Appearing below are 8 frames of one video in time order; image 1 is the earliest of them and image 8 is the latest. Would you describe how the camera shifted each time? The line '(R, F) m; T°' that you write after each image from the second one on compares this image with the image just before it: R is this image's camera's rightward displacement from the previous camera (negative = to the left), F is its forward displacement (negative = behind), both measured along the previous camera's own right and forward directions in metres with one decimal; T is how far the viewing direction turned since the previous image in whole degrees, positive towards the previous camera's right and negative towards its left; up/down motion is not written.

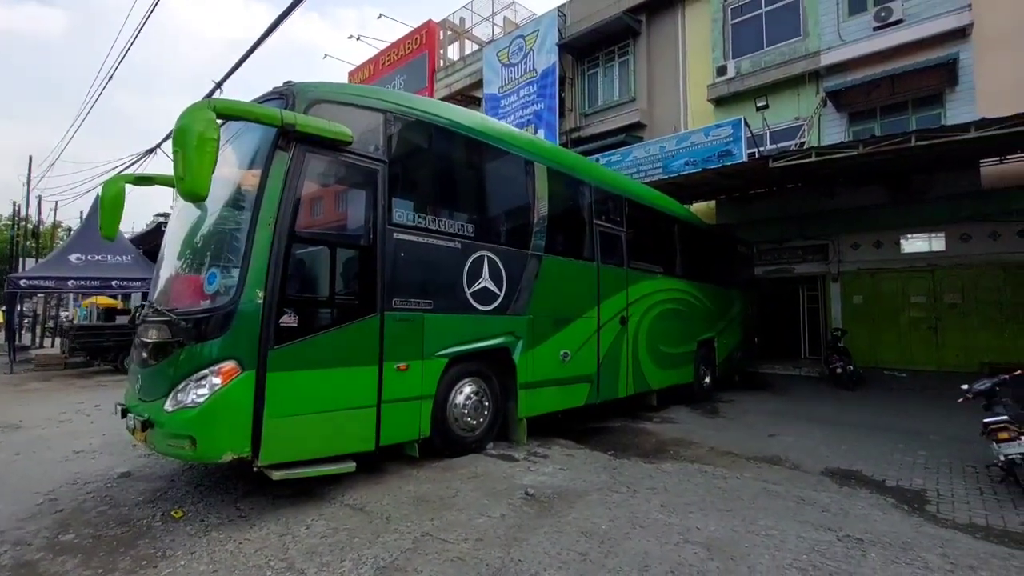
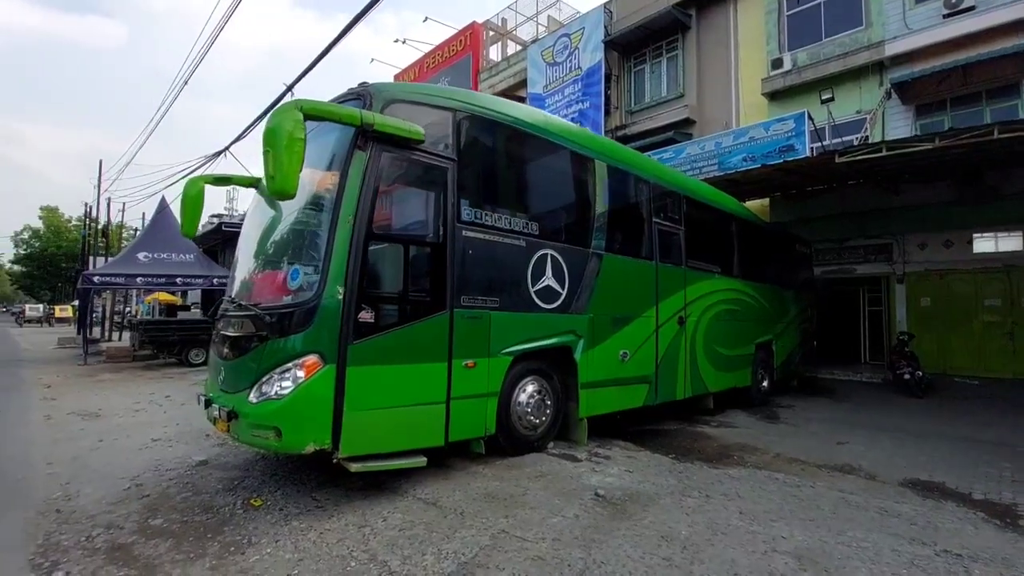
(-0.3, 0.0) m; -4°
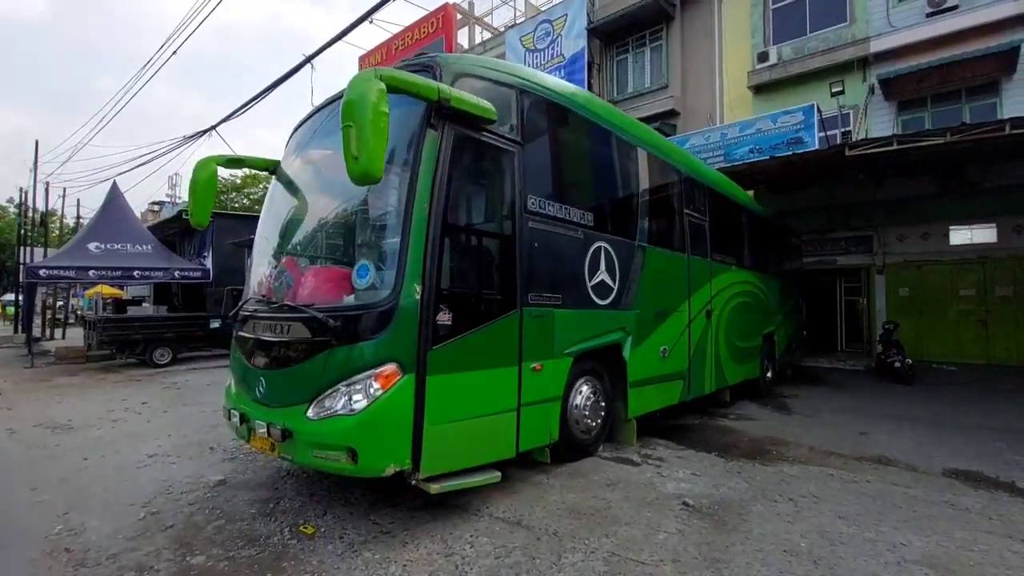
(-1.0, +0.4) m; +5°
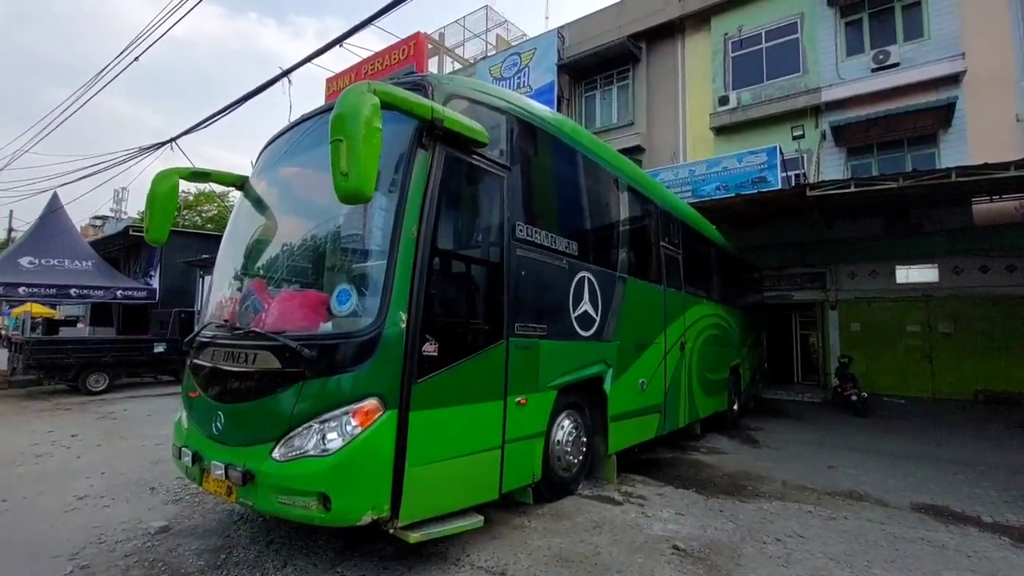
(-0.2, +0.2) m; +5°
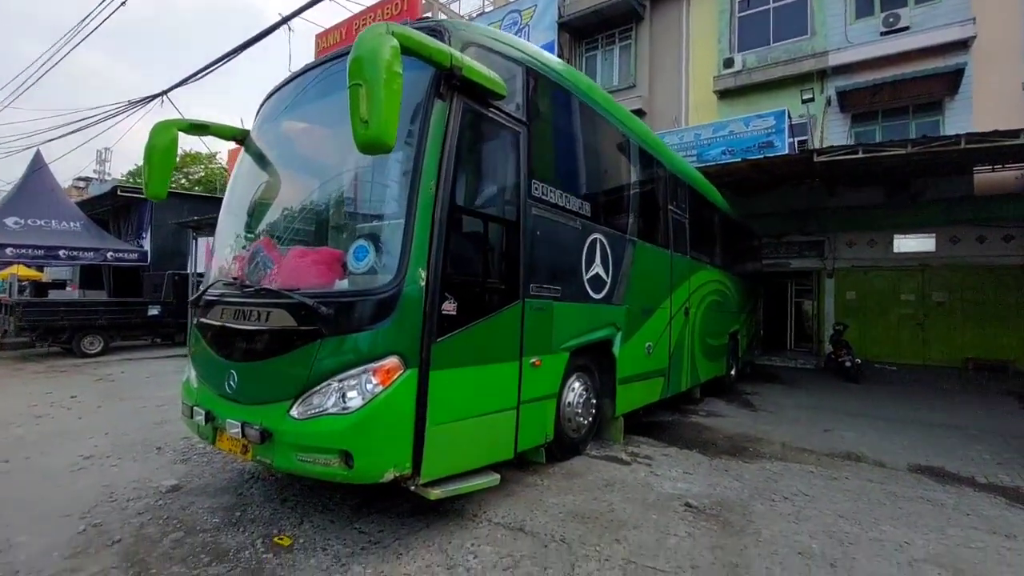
(-0.2, +0.1) m; +1°
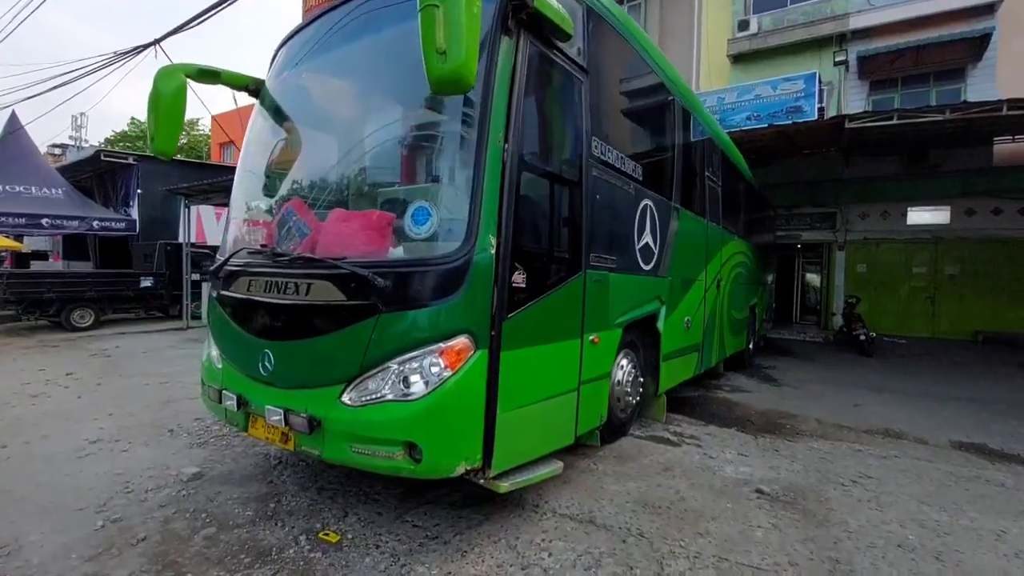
(-0.5, +0.4) m; +1°
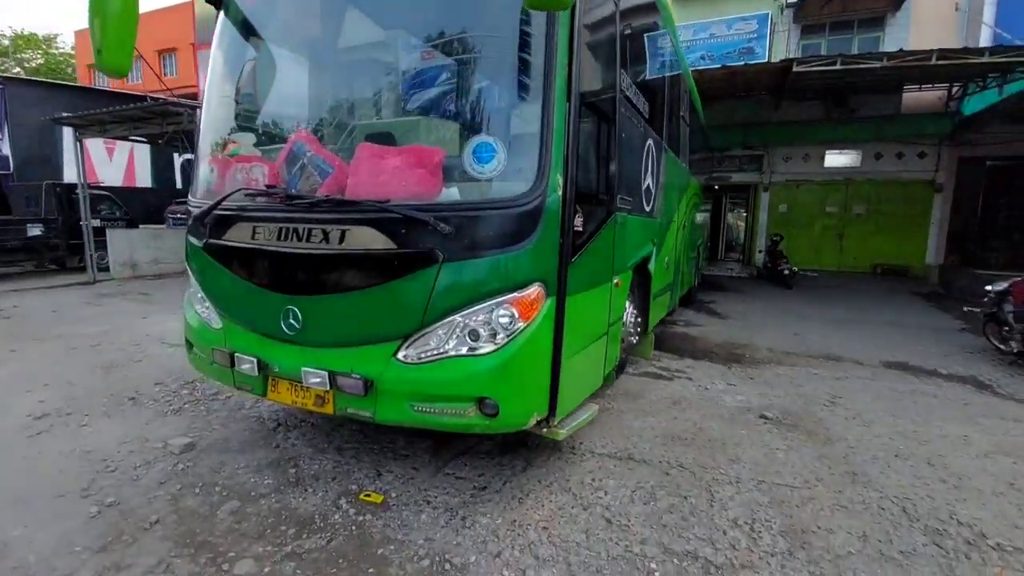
(-0.7, +0.2) m; +9°
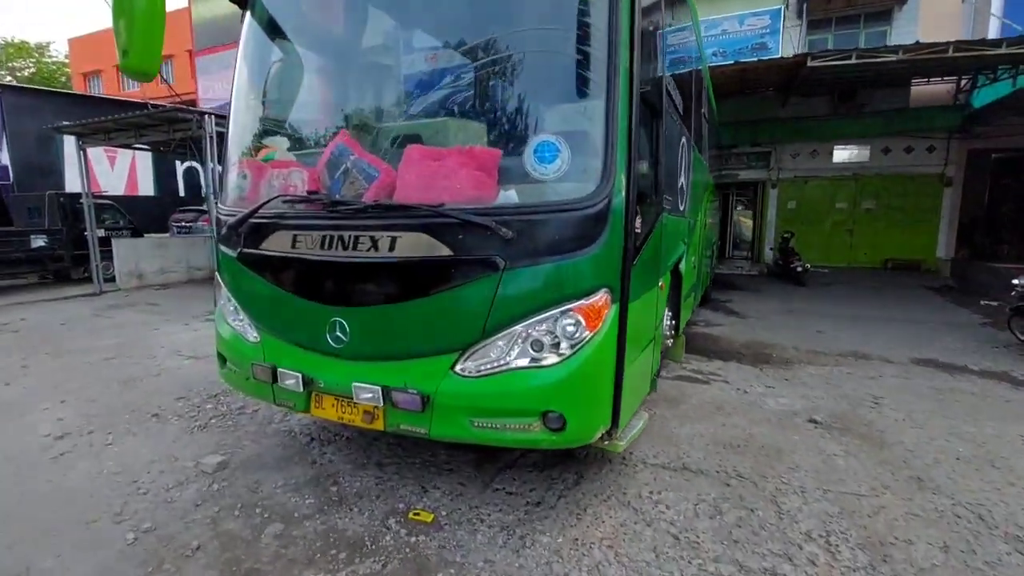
(-0.3, +0.1) m; 0°
